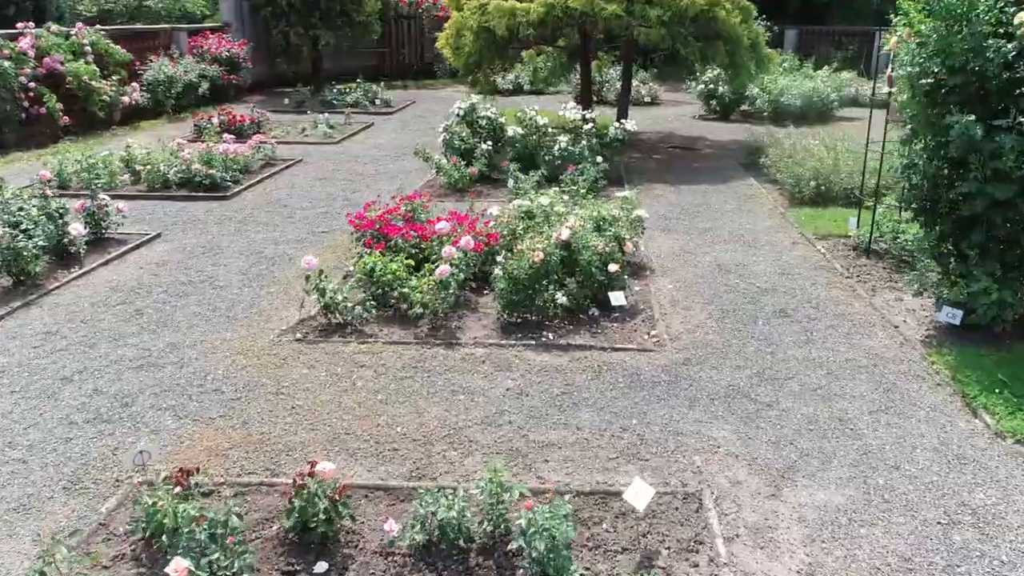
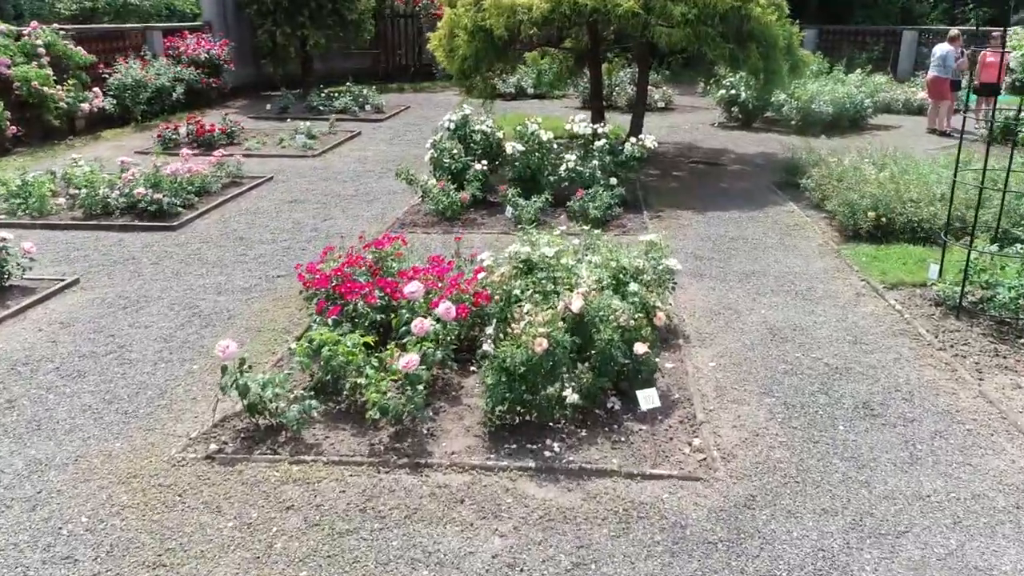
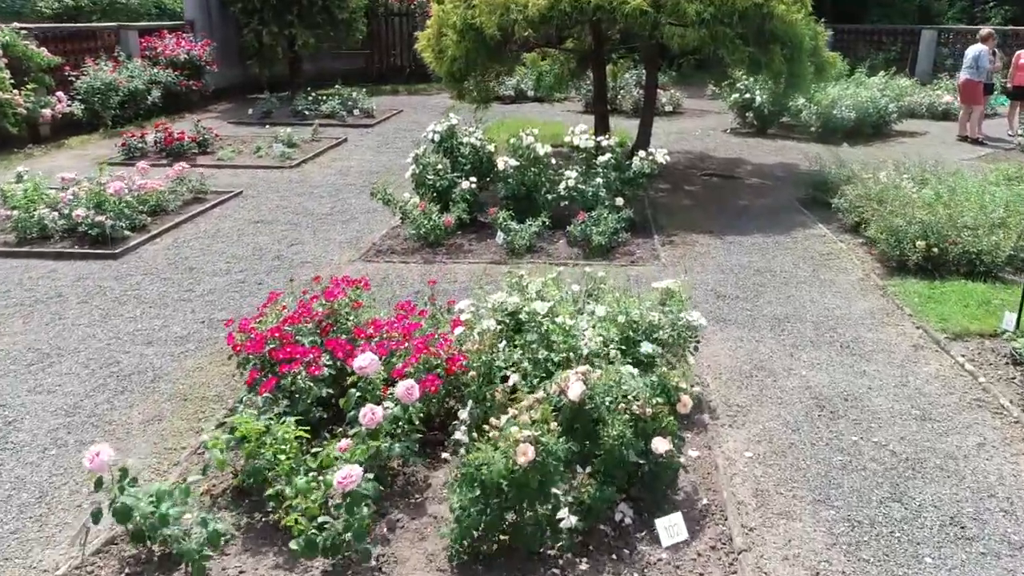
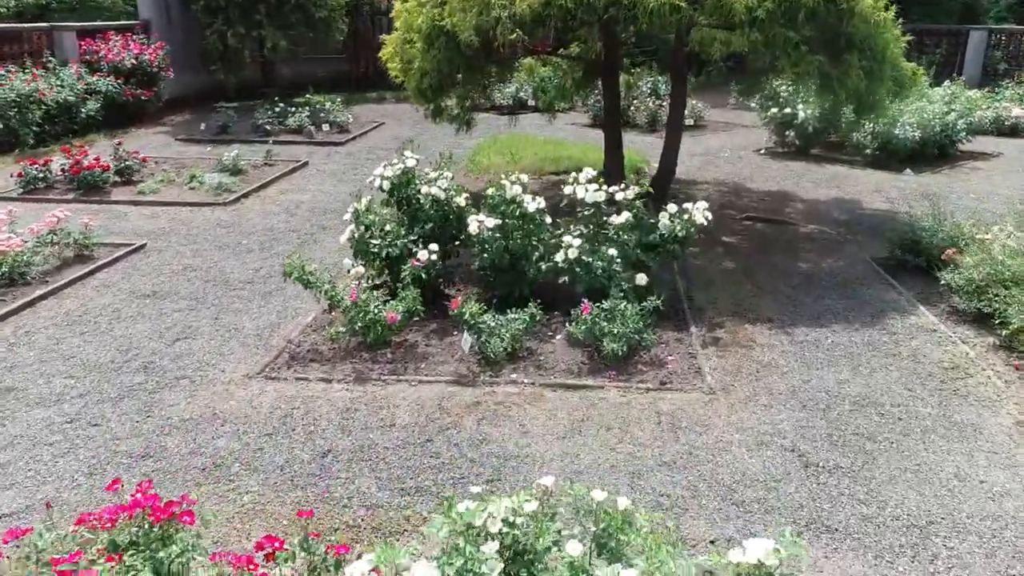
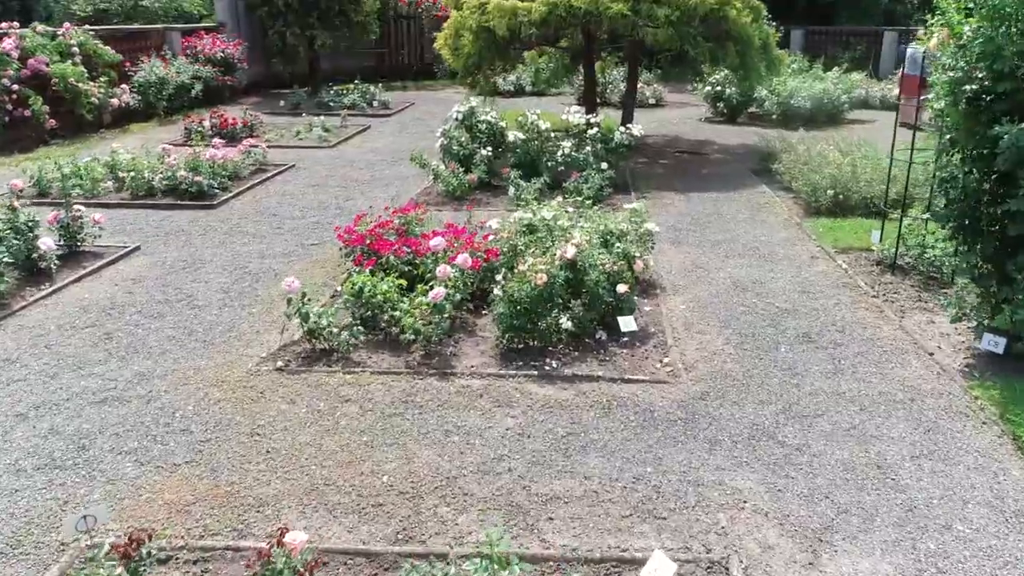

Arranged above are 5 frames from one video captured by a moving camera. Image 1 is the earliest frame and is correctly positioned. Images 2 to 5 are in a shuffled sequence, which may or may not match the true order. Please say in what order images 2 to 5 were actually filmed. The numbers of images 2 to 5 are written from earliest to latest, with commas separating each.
5, 2, 3, 4
